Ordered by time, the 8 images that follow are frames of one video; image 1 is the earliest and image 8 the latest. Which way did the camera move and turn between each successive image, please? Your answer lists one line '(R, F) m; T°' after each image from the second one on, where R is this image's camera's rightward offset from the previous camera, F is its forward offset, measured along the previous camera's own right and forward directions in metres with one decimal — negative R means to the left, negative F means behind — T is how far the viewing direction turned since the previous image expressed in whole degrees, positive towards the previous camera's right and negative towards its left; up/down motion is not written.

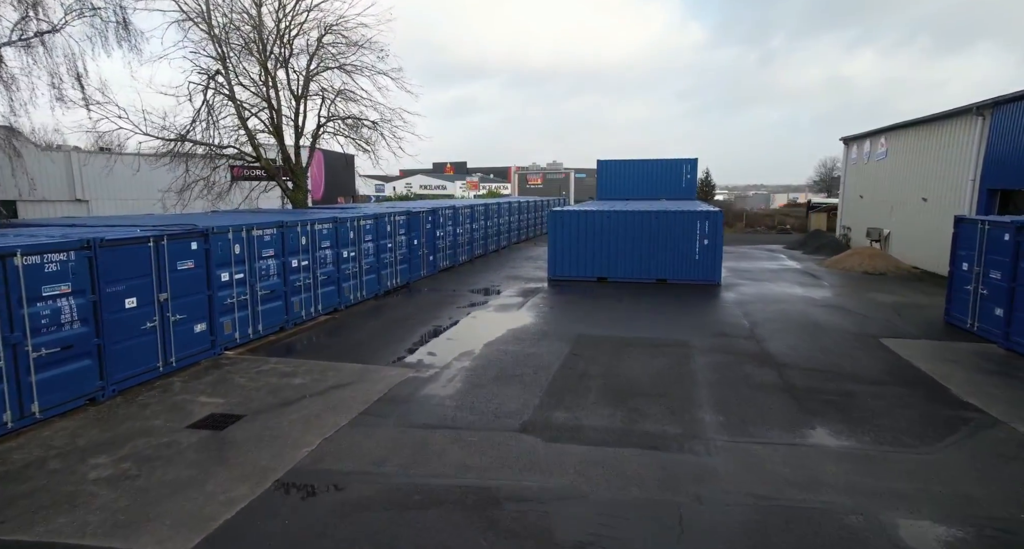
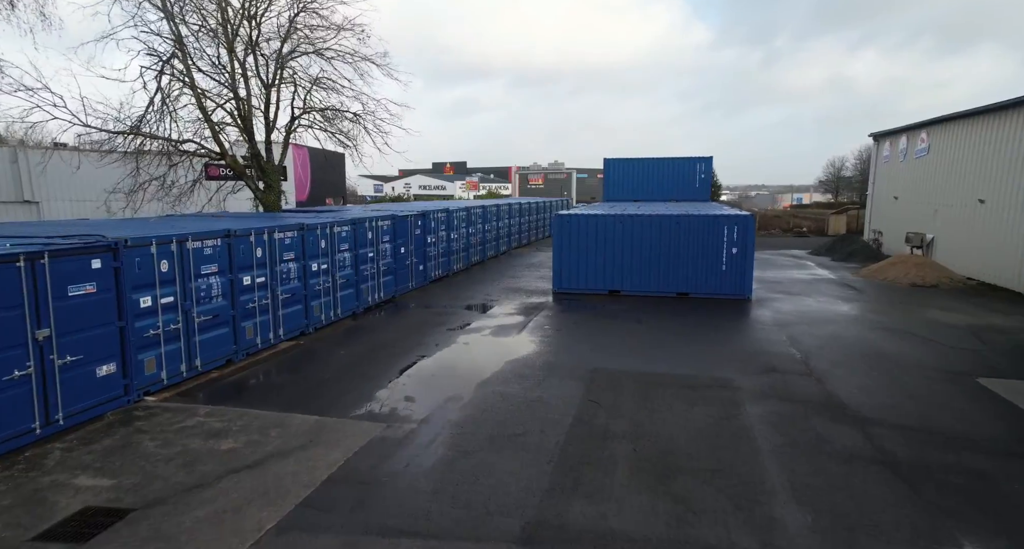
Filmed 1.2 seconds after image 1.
(0.0, +2.4) m; 0°
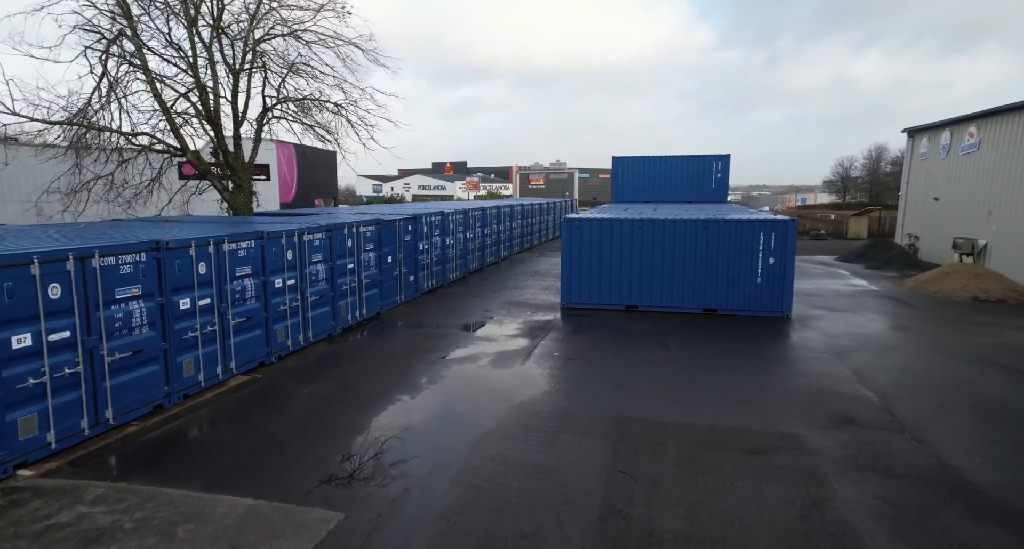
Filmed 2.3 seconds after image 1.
(0.0, +2.2) m; 0°
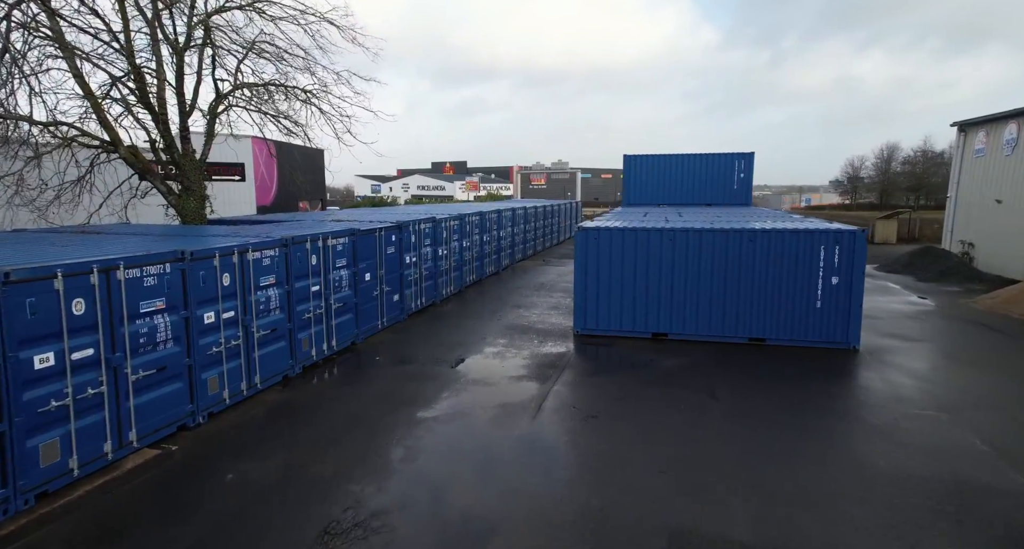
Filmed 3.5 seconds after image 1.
(-0.1, +2.8) m; 0°
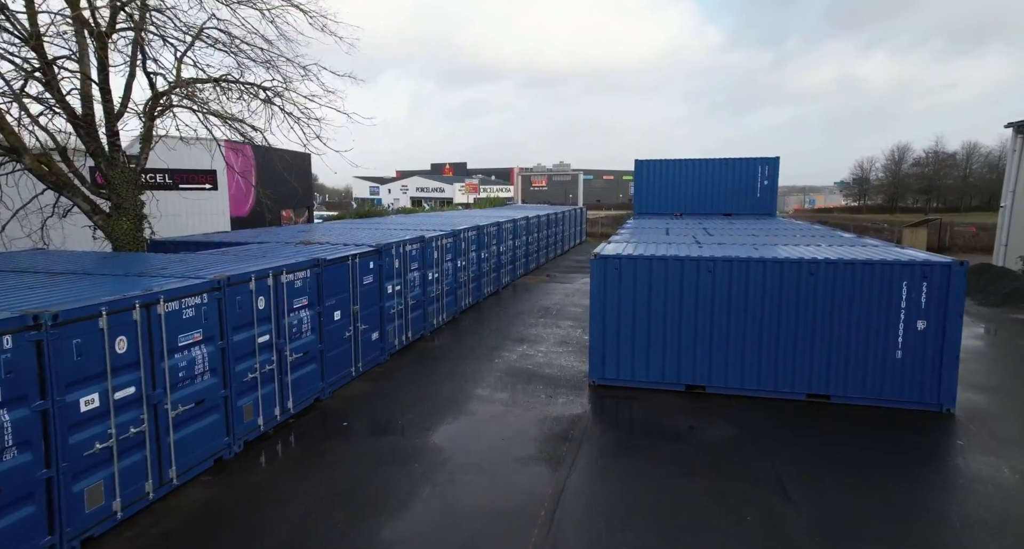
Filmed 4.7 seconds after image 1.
(0.0, +2.5) m; 0°
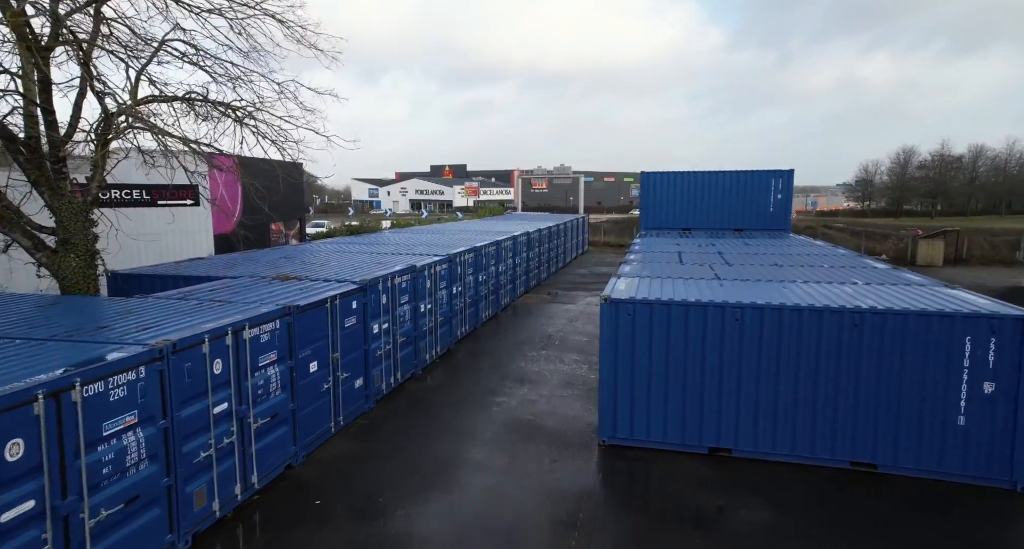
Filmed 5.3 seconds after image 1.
(0.0, +1.3) m; 0°
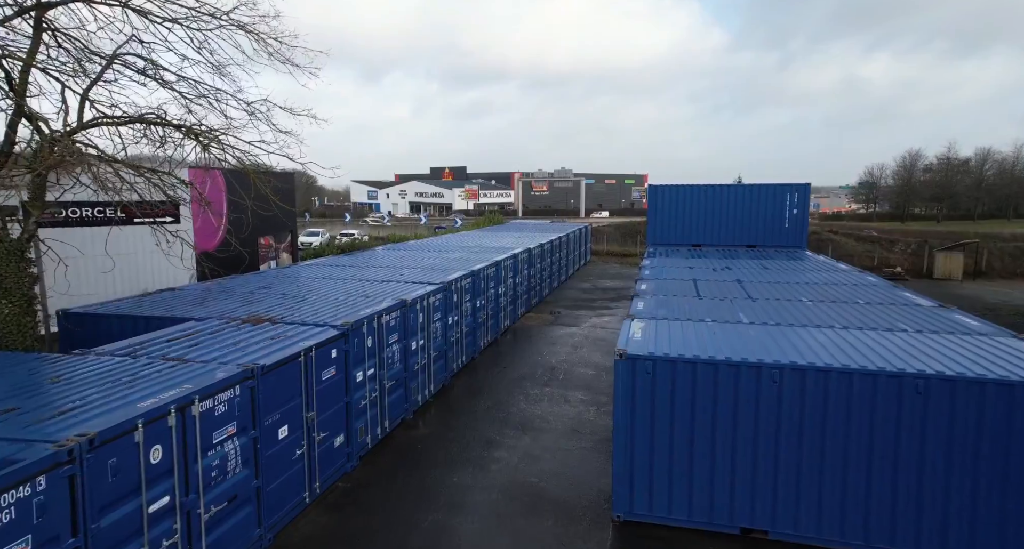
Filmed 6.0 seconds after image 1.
(0.0, +1.3) m; 0°
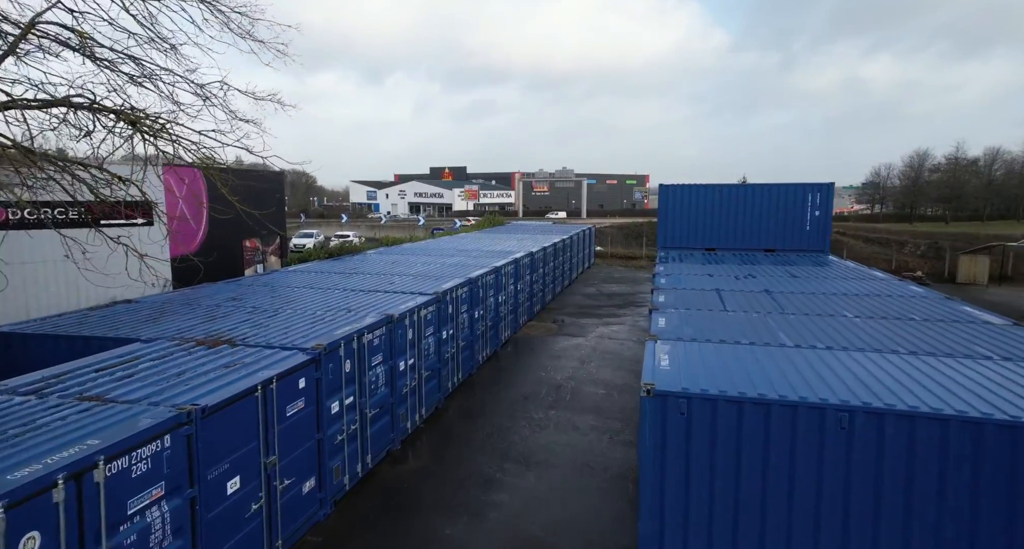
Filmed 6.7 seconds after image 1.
(0.0, +1.6) m; 0°
